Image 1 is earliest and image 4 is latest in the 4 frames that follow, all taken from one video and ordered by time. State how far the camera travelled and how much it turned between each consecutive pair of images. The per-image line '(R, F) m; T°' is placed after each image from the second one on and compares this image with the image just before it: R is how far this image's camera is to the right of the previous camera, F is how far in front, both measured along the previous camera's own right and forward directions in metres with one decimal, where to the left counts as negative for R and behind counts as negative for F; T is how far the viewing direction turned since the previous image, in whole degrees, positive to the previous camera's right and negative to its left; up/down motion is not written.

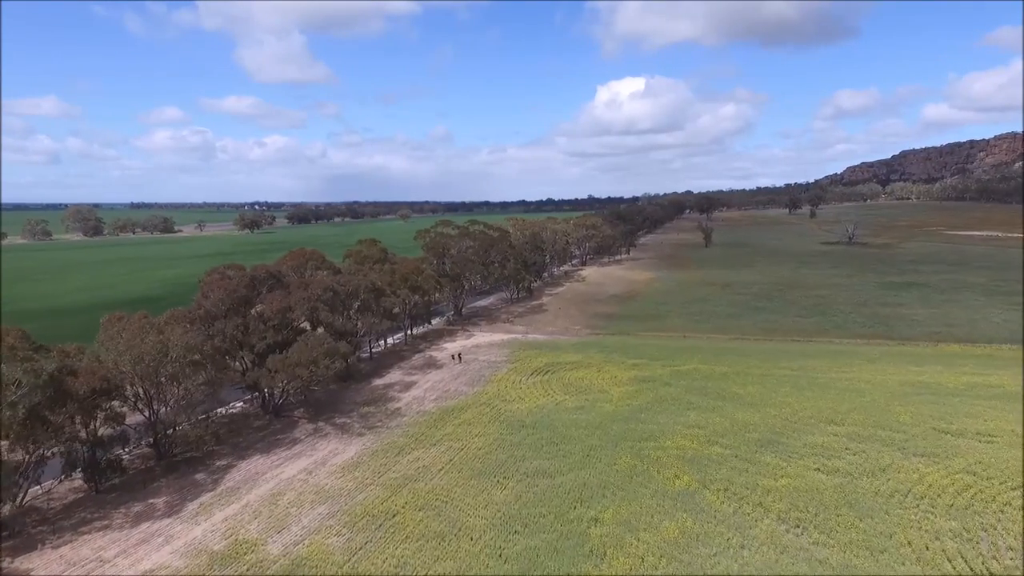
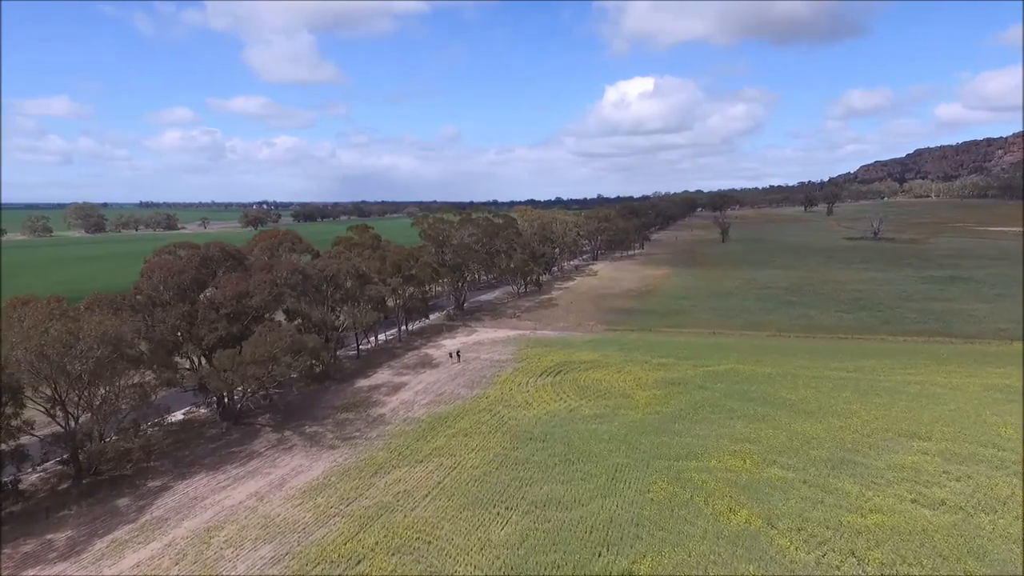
(+0.1, +5.6) m; -1°
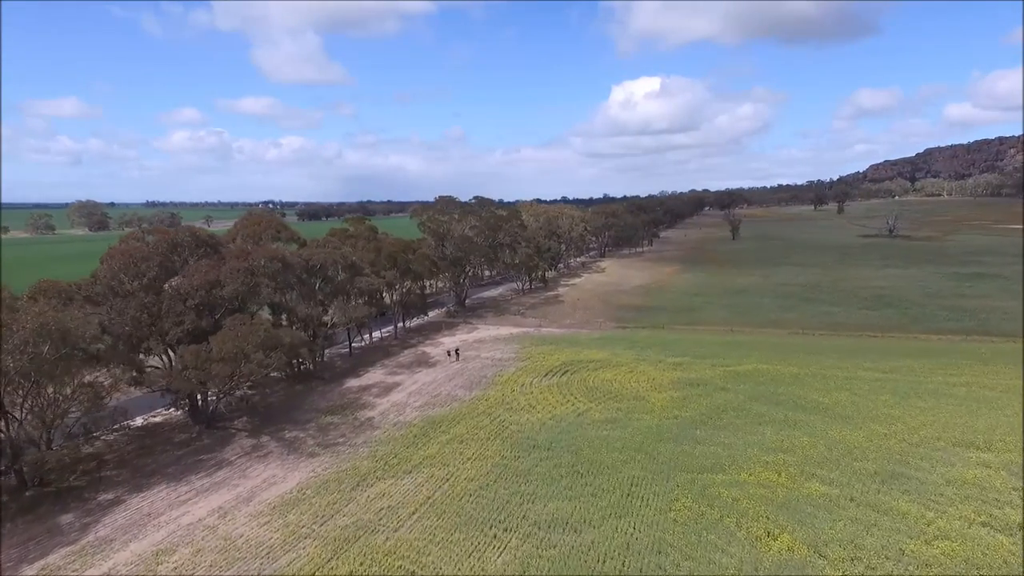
(+0.2, +2.8) m; -1°
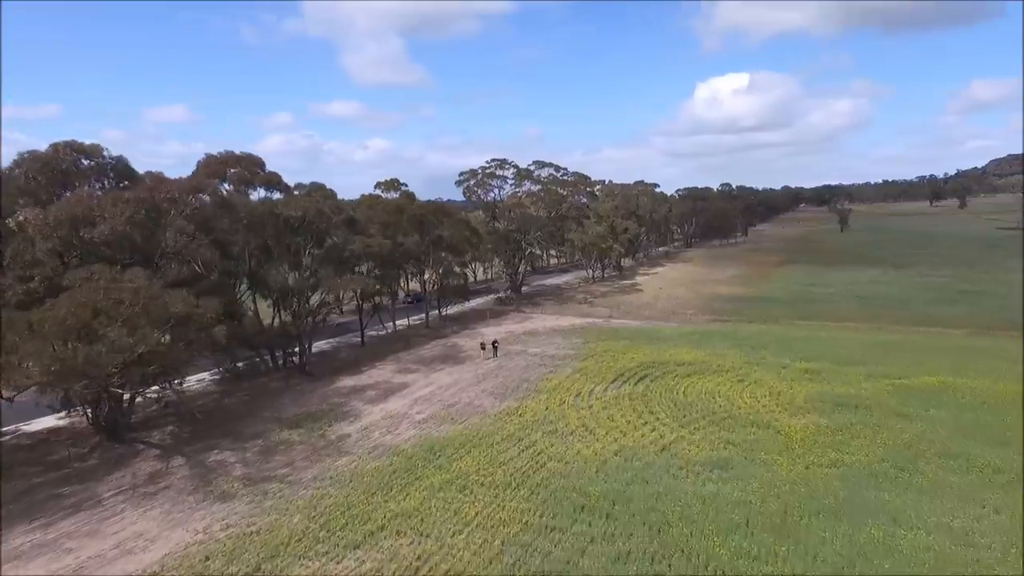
(+0.8, +9.5) m; -7°
